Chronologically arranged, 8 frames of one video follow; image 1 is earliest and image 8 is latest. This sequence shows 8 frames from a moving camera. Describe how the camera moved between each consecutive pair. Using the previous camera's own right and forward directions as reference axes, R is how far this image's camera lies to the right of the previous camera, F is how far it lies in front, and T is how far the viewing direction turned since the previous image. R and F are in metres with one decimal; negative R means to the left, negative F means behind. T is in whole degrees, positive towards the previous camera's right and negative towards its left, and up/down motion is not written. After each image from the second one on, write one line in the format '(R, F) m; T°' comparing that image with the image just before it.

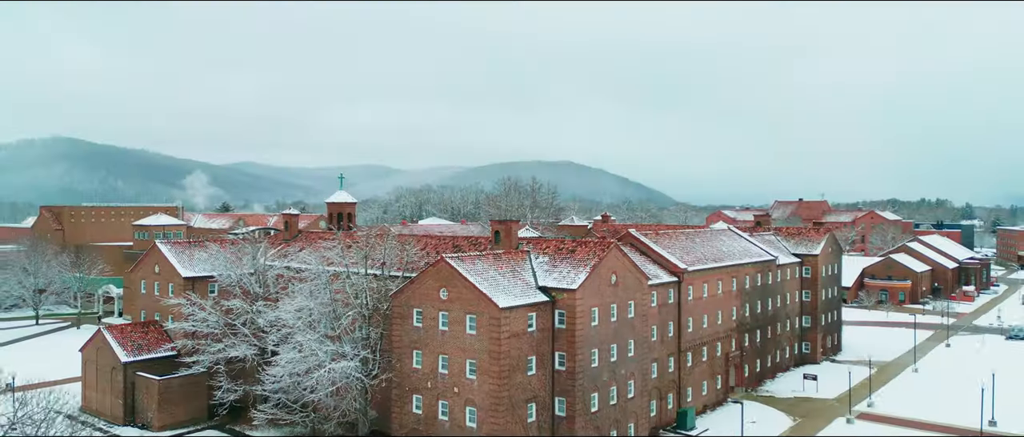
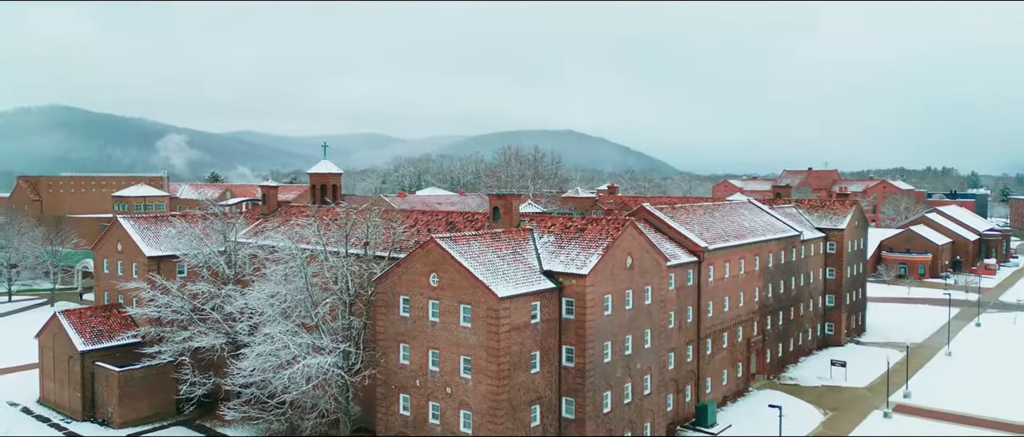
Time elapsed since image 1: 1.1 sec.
(0.0, +5.0) m; 0°
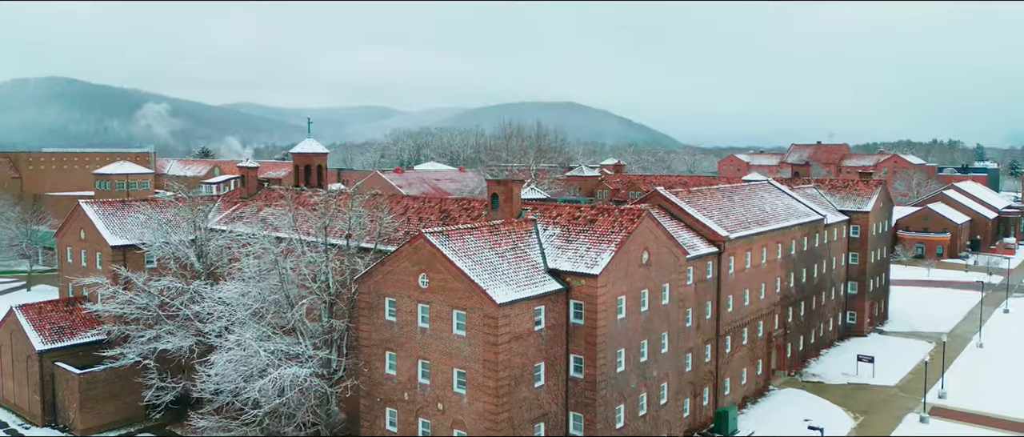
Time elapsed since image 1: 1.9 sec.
(0.0, +4.1) m; 0°
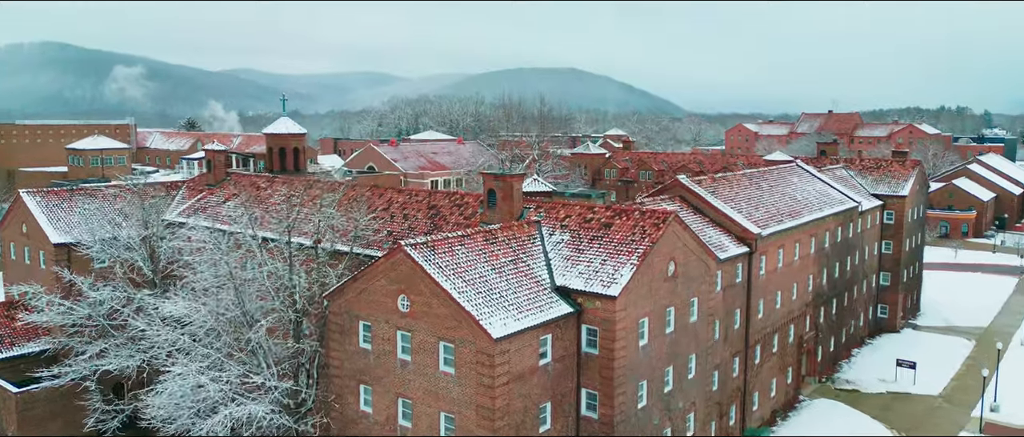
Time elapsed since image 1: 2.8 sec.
(0.0, +5.1) m; 0°
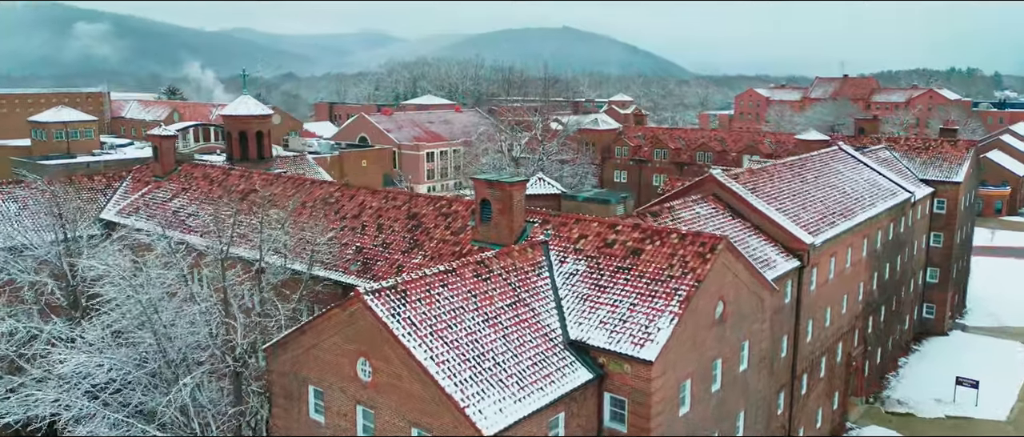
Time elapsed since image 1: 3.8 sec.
(0.0, +6.1) m; 0°
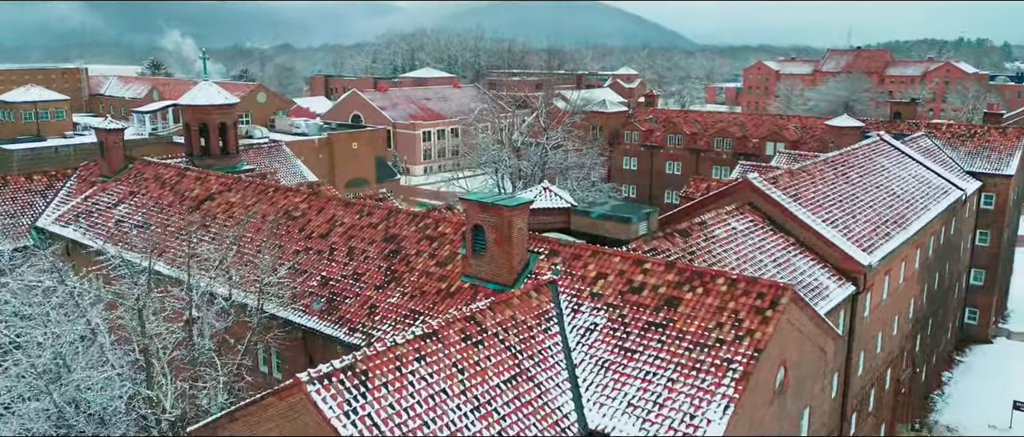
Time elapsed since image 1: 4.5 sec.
(0.0, +4.5) m; 0°
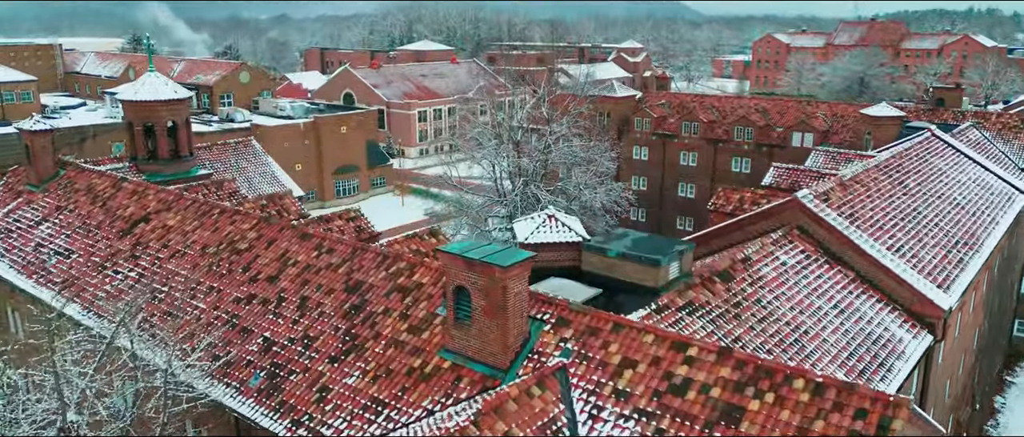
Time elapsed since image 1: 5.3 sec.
(+0.1, +4.5) m; 0°
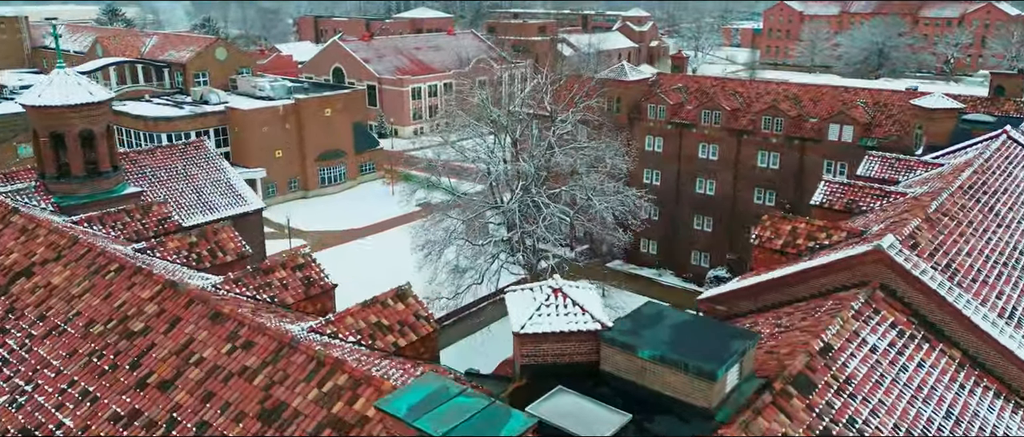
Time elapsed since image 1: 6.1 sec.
(+0.2, +5.1) m; 0°
